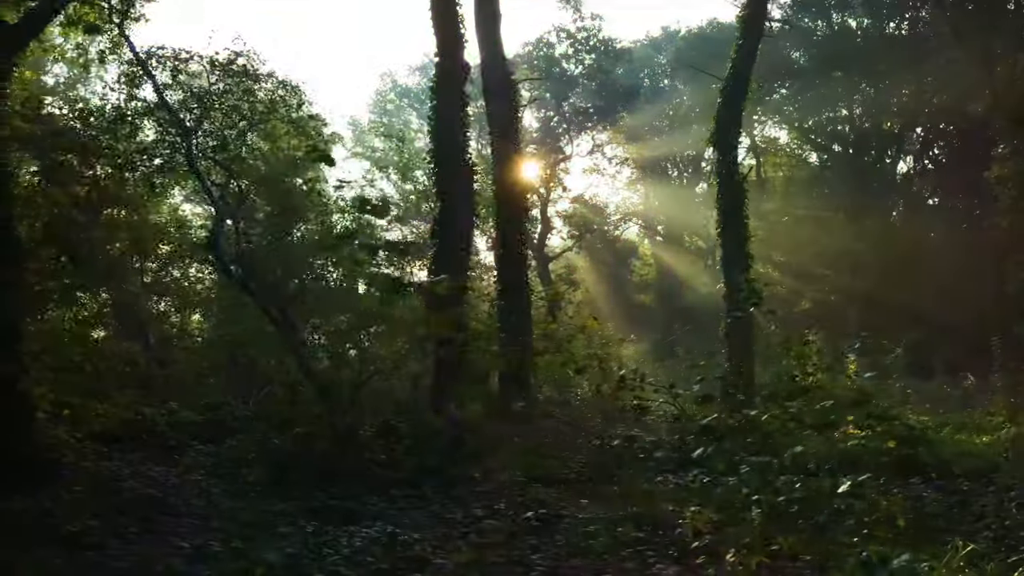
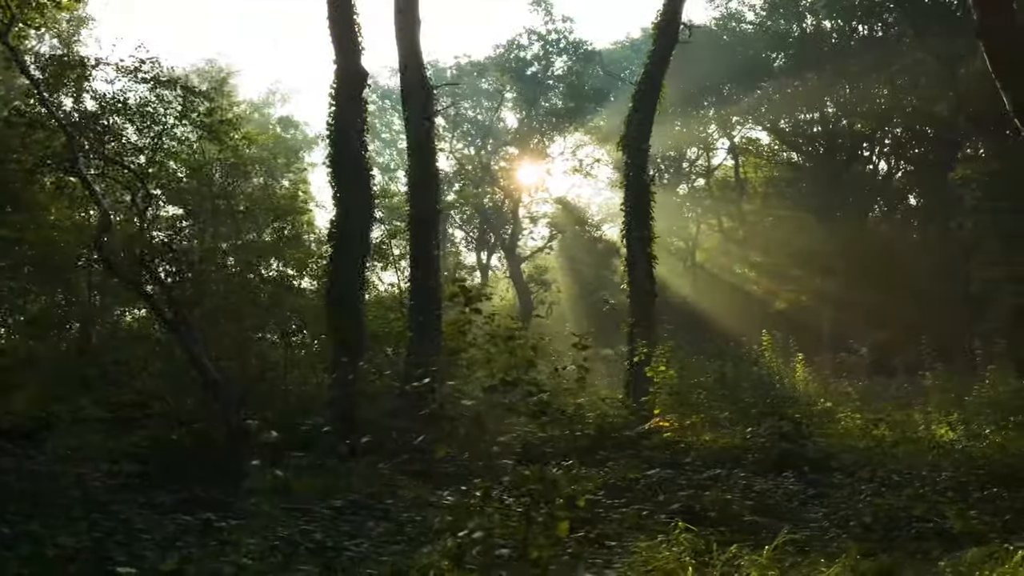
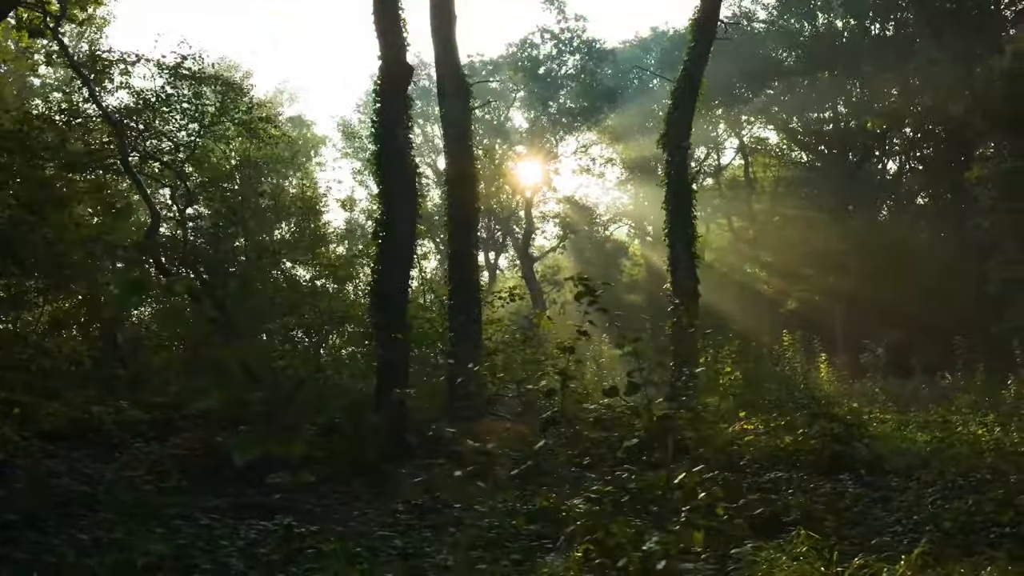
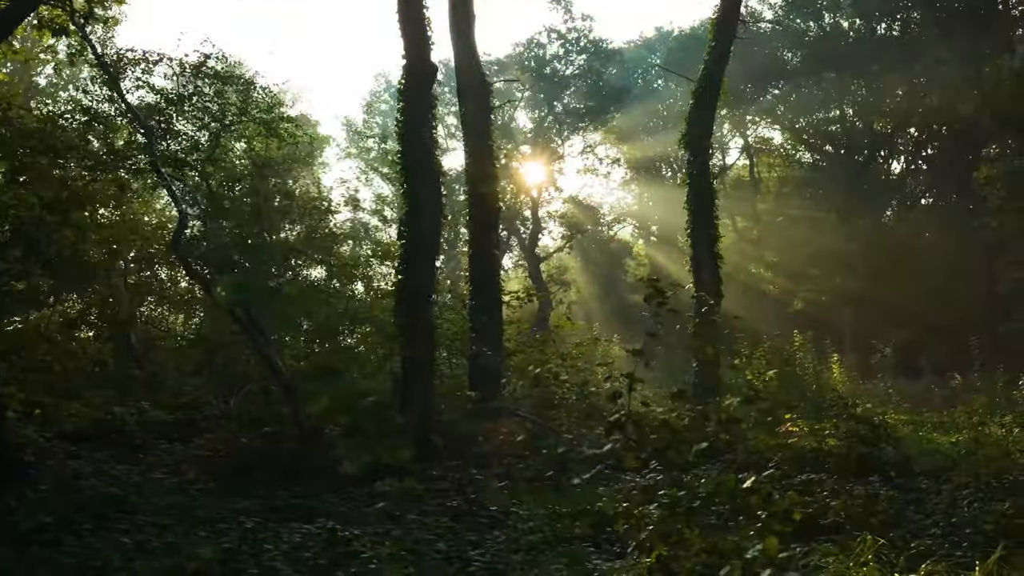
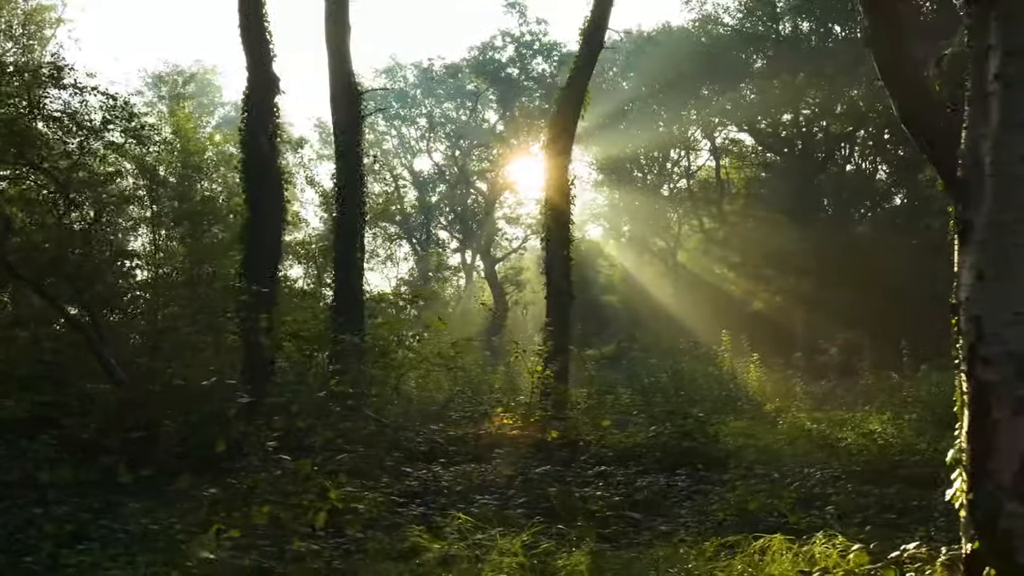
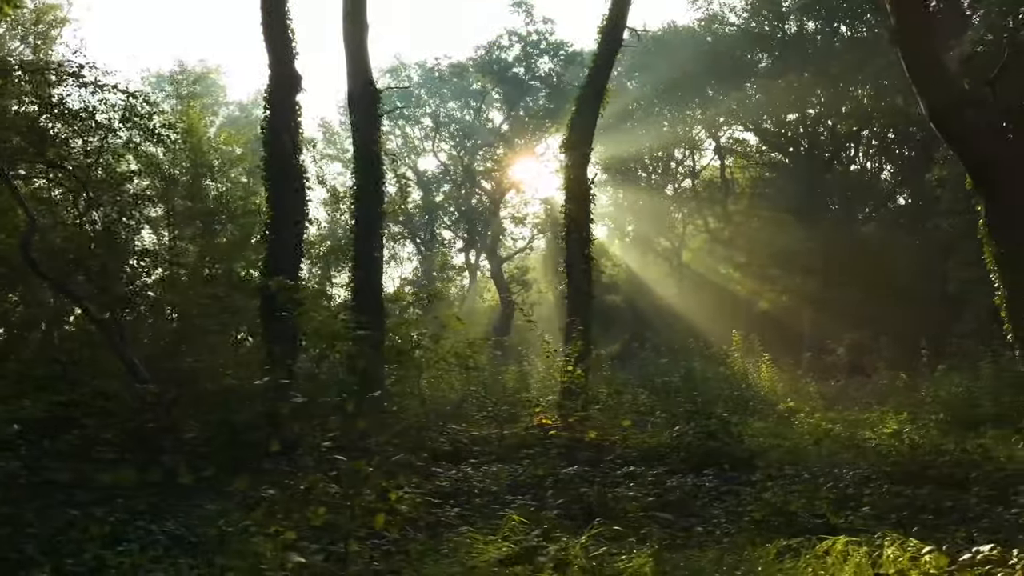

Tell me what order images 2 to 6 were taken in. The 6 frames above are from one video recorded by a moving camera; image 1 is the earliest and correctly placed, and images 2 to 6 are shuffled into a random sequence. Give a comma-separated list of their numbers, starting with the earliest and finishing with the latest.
4, 3, 2, 6, 5
